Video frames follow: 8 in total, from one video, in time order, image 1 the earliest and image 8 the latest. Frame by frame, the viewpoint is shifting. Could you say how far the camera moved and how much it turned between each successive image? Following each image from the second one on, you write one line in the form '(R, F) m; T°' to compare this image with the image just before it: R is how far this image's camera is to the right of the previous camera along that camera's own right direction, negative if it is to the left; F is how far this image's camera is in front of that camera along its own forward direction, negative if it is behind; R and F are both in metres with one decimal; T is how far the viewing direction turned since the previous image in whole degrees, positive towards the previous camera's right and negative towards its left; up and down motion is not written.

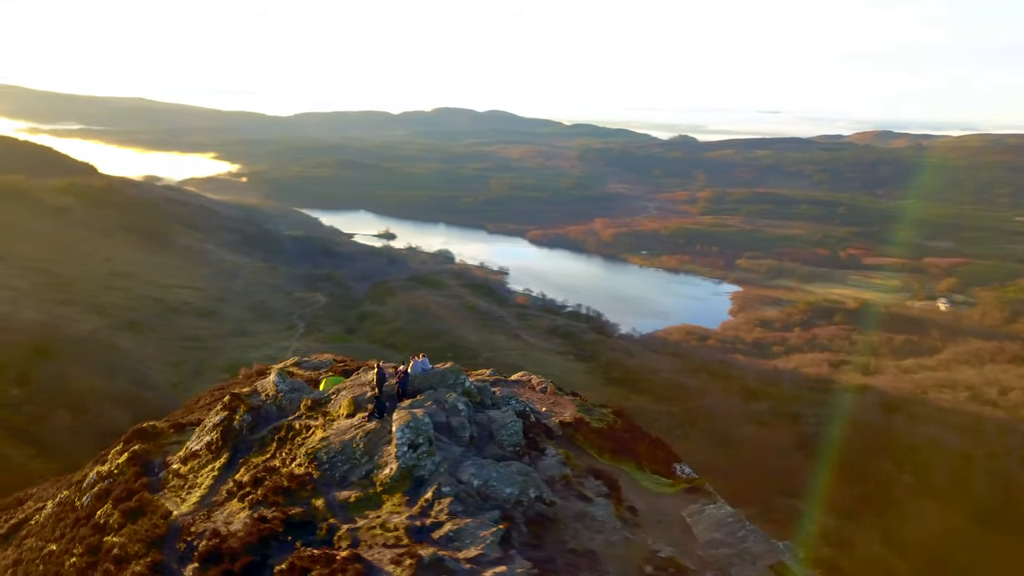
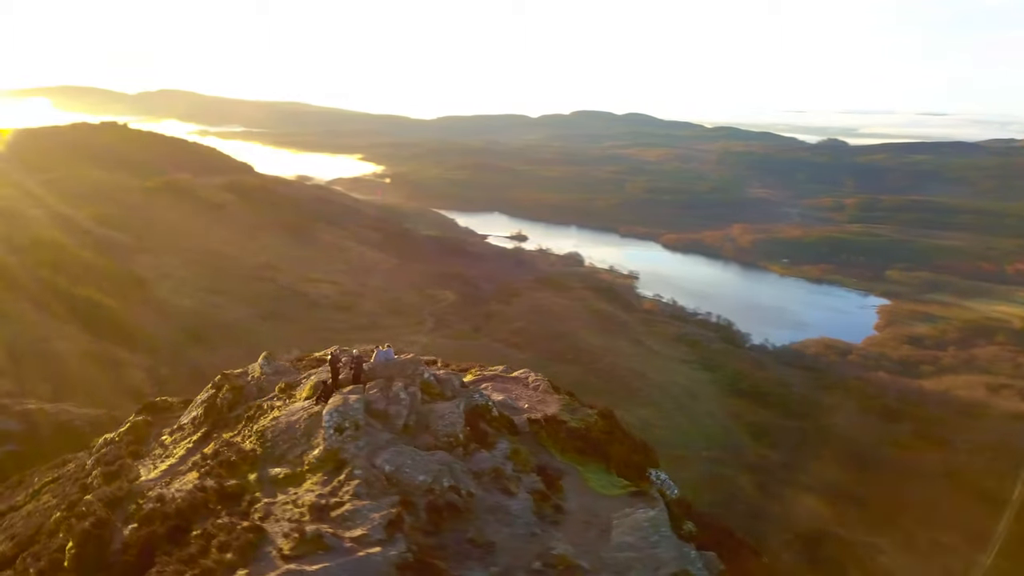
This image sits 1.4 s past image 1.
(+1.3, 0.0) m; -9°
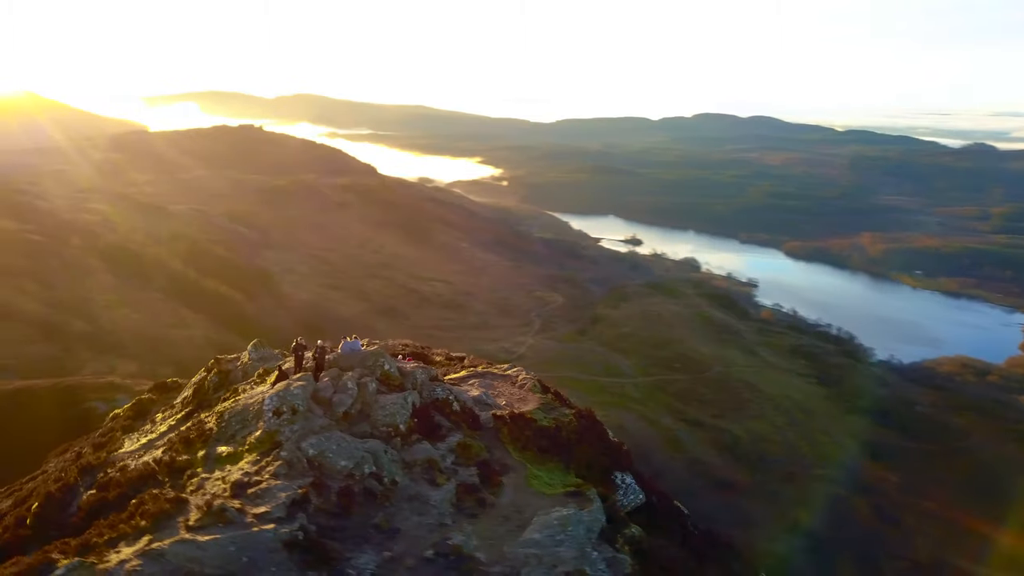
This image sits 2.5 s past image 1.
(+1.2, 0.0) m; -8°
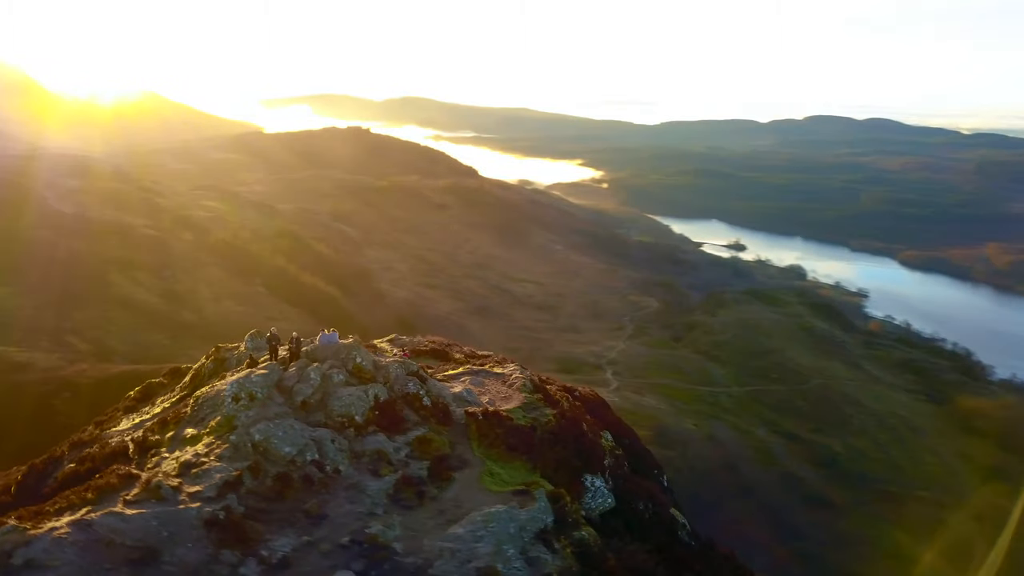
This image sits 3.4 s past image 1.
(+1.0, 0.0) m; -7°
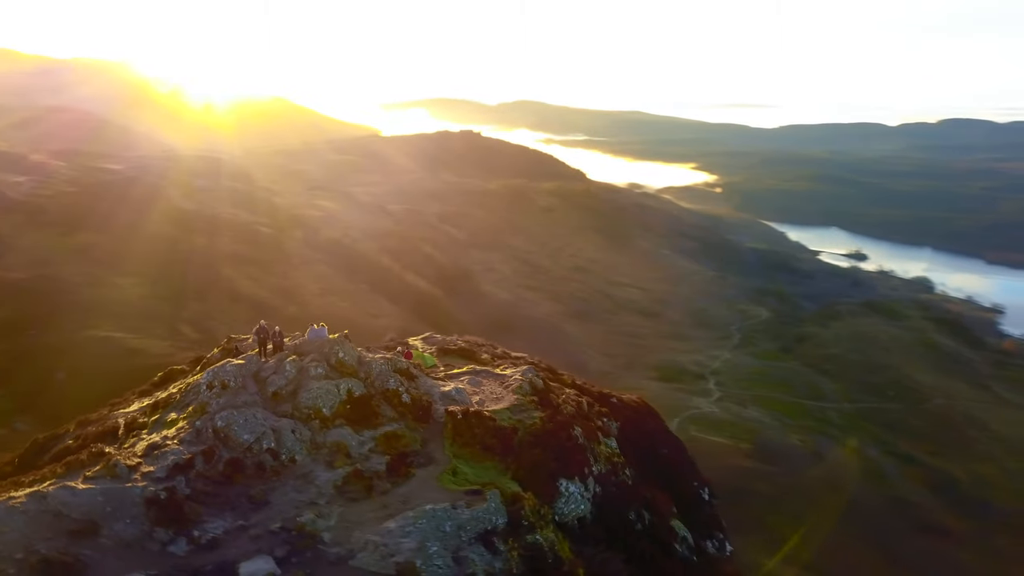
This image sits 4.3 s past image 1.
(+1.0, +0.1) m; -8°
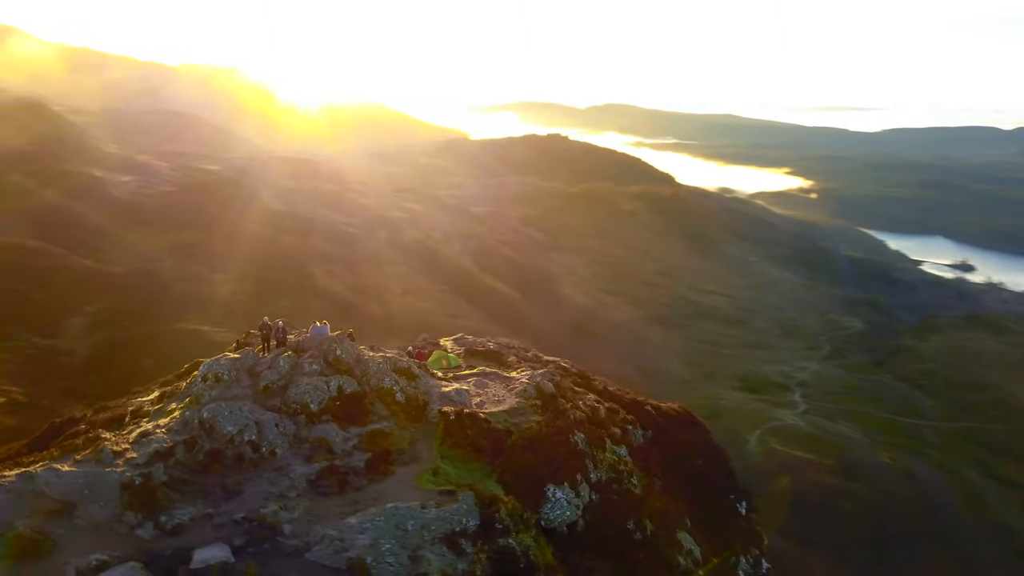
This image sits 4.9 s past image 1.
(+0.7, 0.0) m; -6°
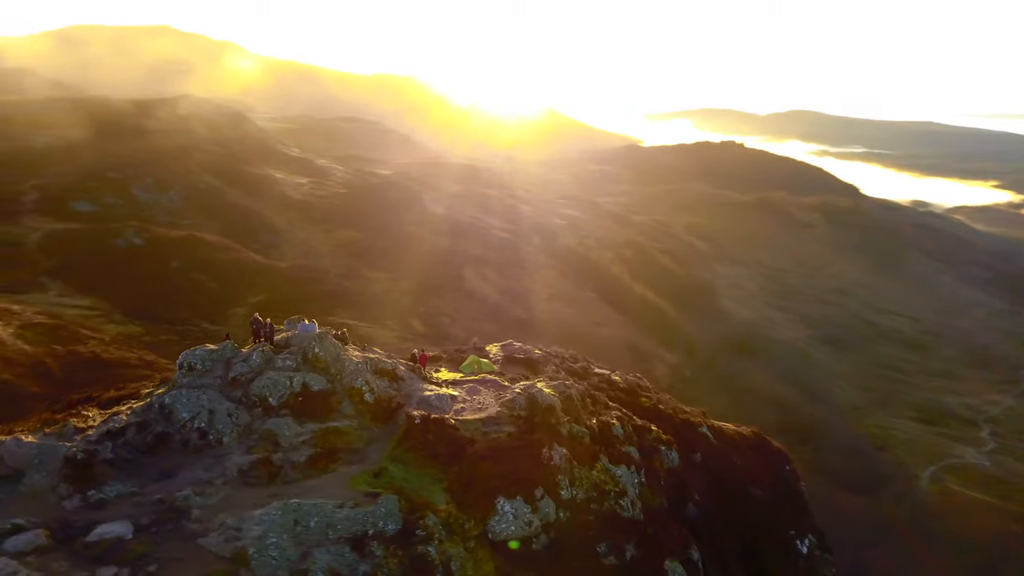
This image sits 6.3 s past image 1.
(+1.6, +0.3) m; -12°
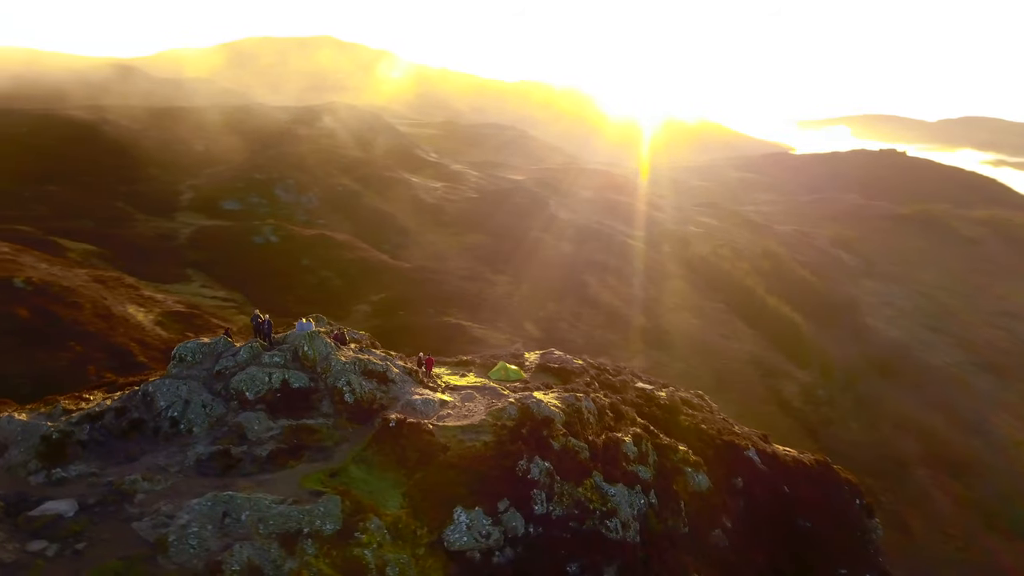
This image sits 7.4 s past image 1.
(+1.3, +0.2) m; -10°
